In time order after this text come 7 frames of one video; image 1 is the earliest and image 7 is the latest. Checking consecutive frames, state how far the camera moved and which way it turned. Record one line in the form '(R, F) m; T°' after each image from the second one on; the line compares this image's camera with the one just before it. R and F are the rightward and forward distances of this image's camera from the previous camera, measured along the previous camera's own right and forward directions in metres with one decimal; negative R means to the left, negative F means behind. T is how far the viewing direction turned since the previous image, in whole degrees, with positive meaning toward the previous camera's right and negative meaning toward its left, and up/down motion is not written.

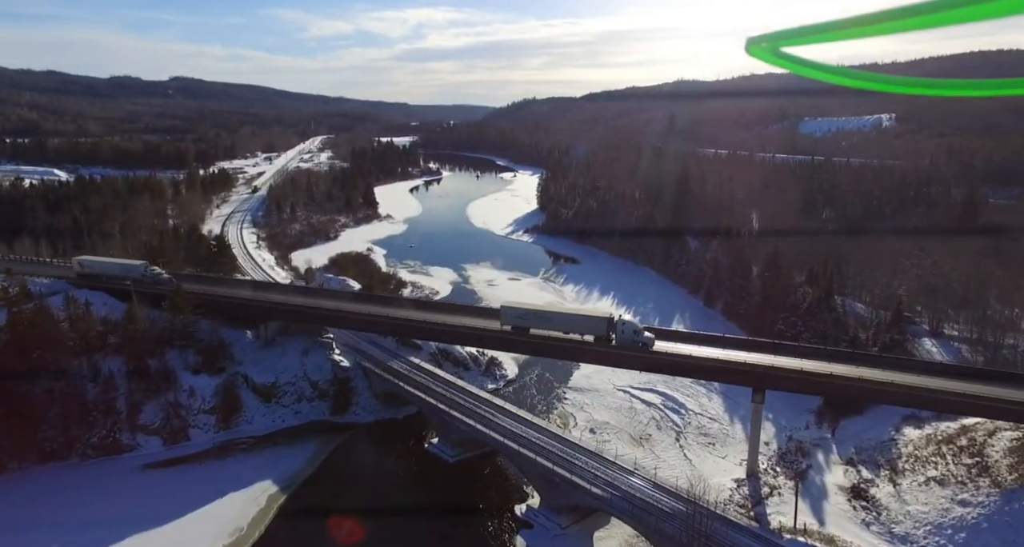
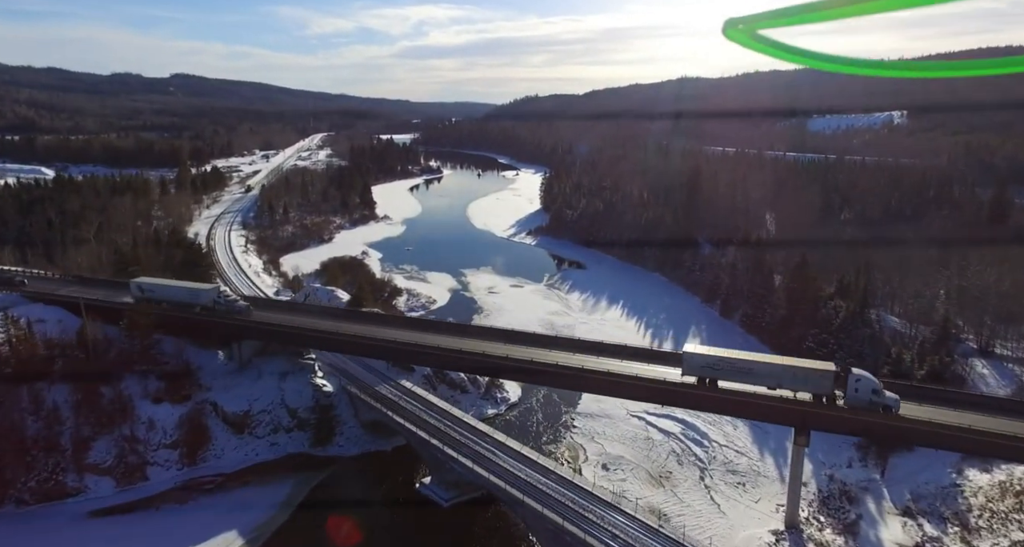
(0.0, +2.0) m; 0°
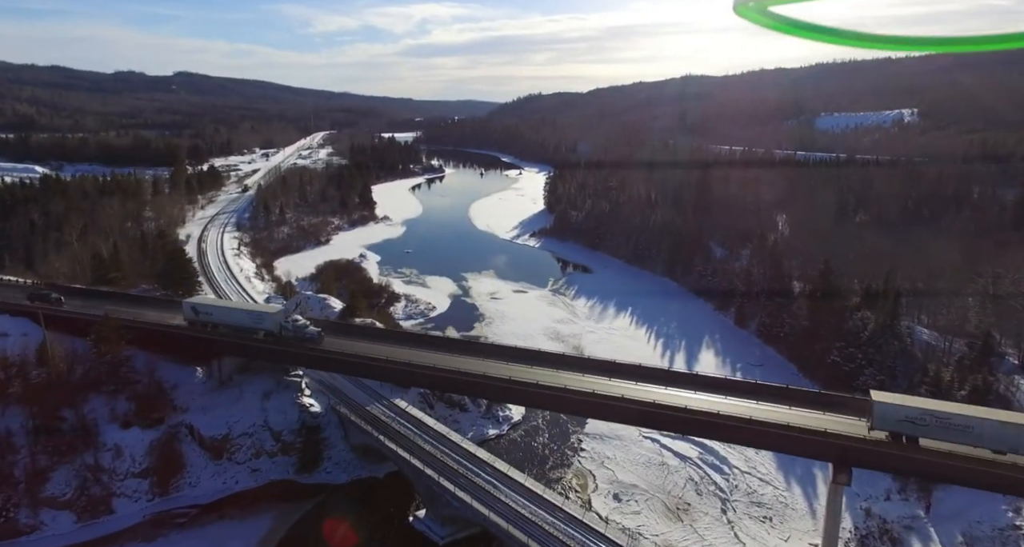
(0.0, +1.3) m; 0°
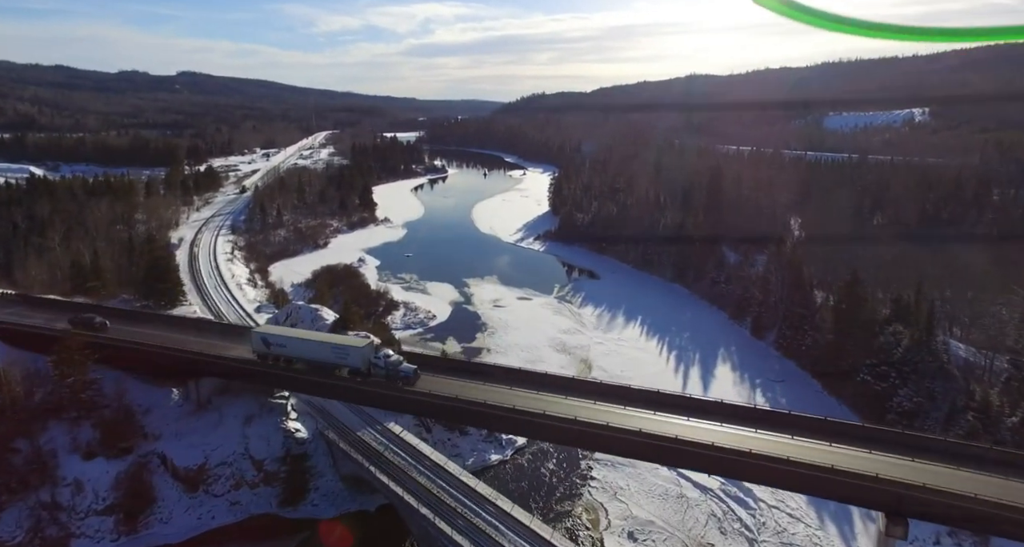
(0.0, +1.3) m; 0°
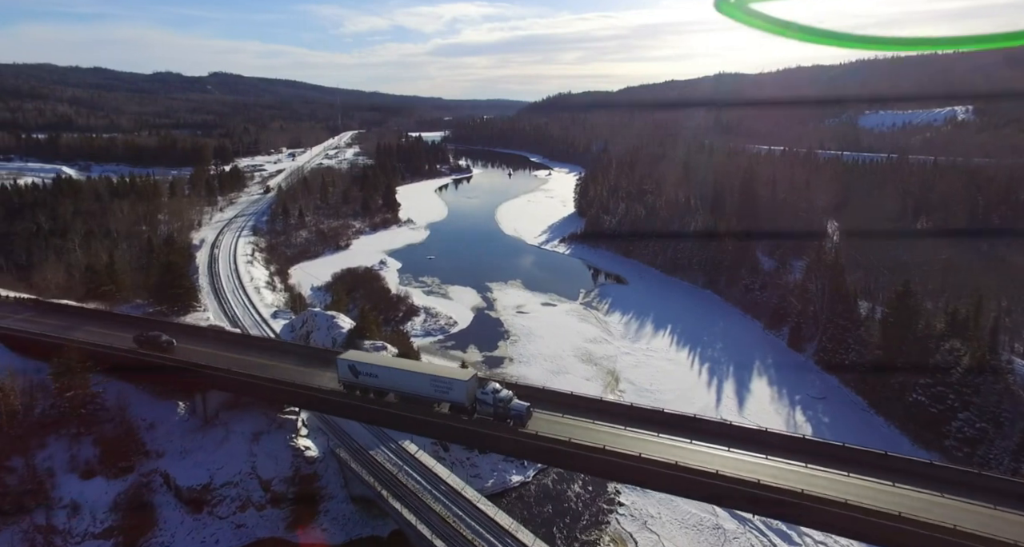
(0.0, +1.0) m; -2°
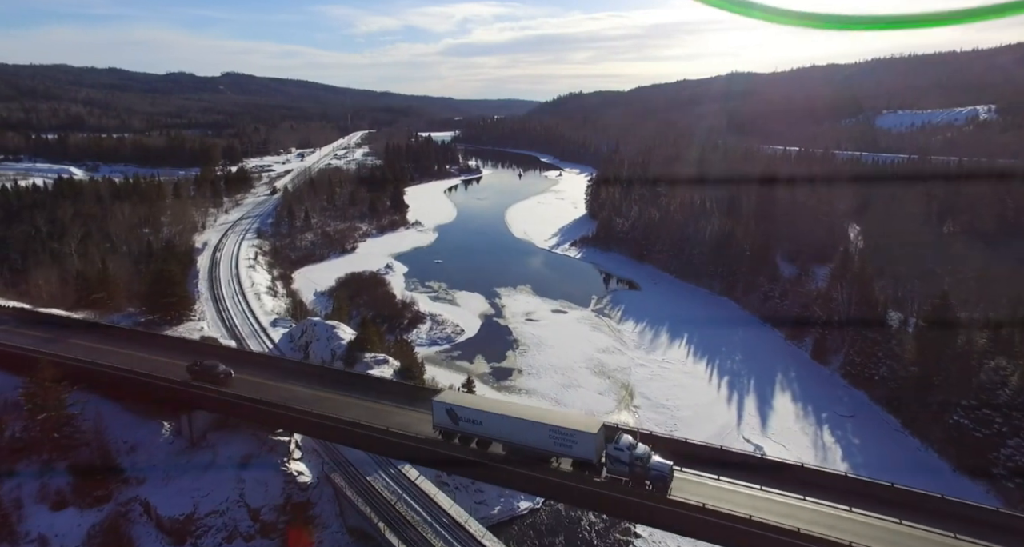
(0.0, +1.0) m; -1°
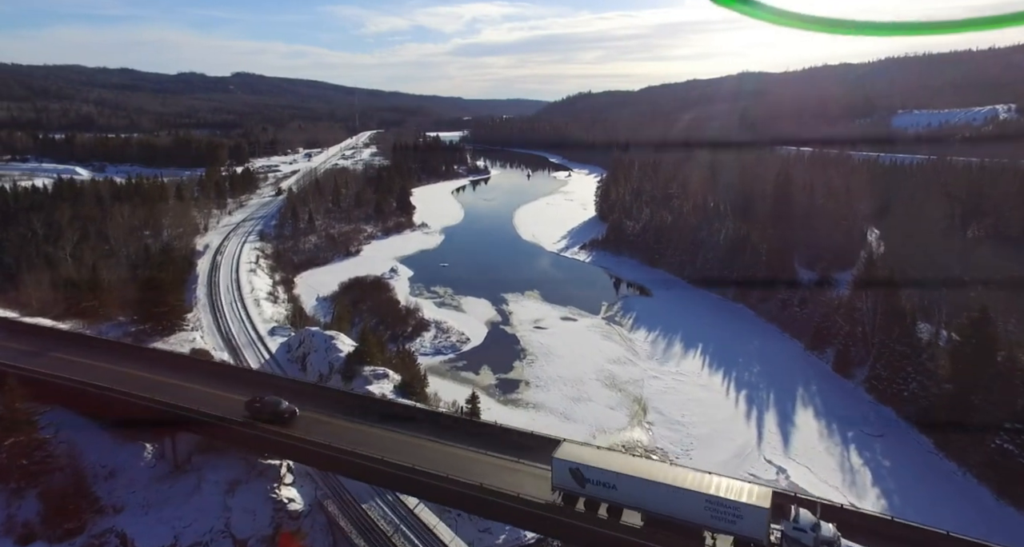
(0.0, +0.9) m; -1°
